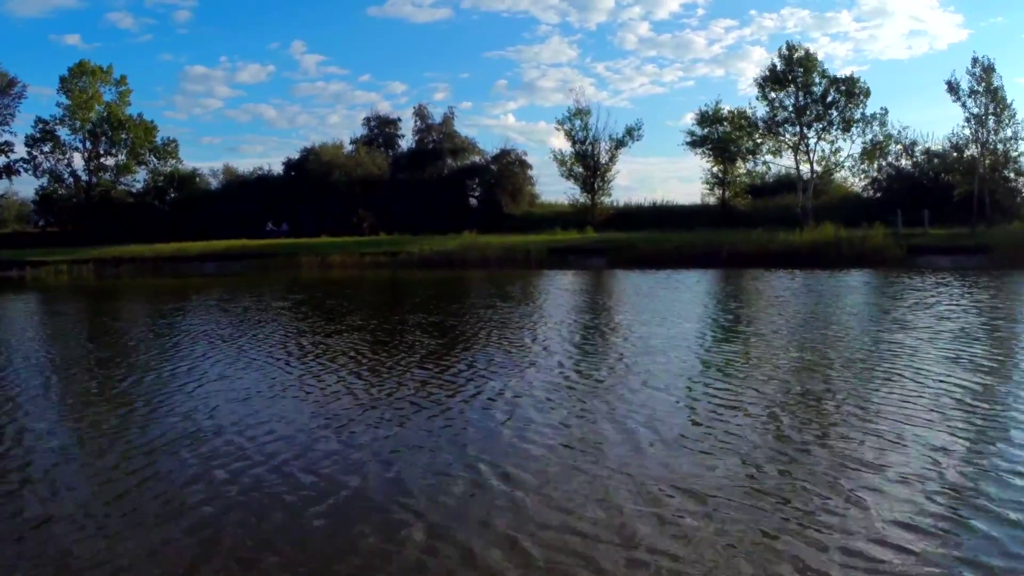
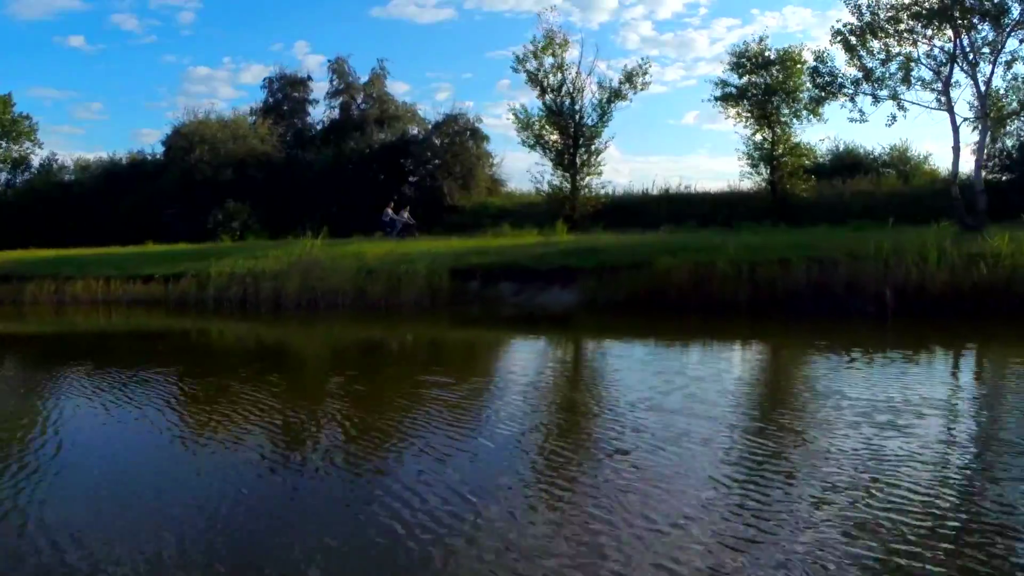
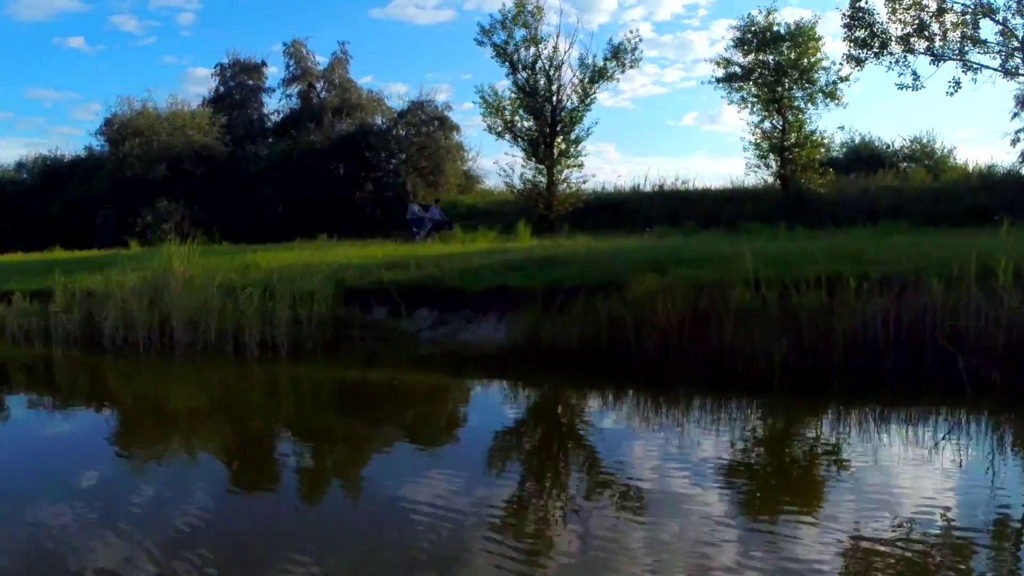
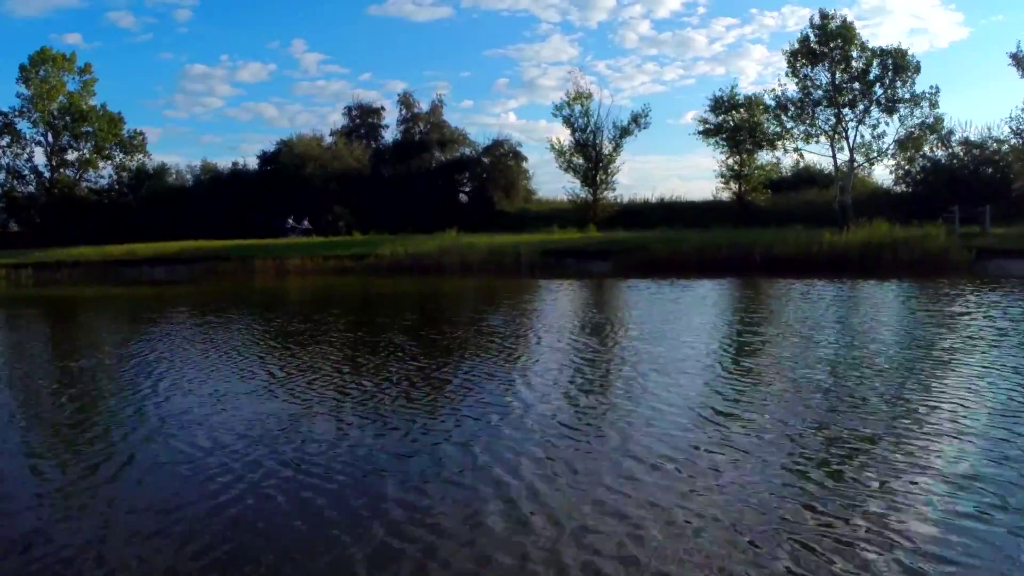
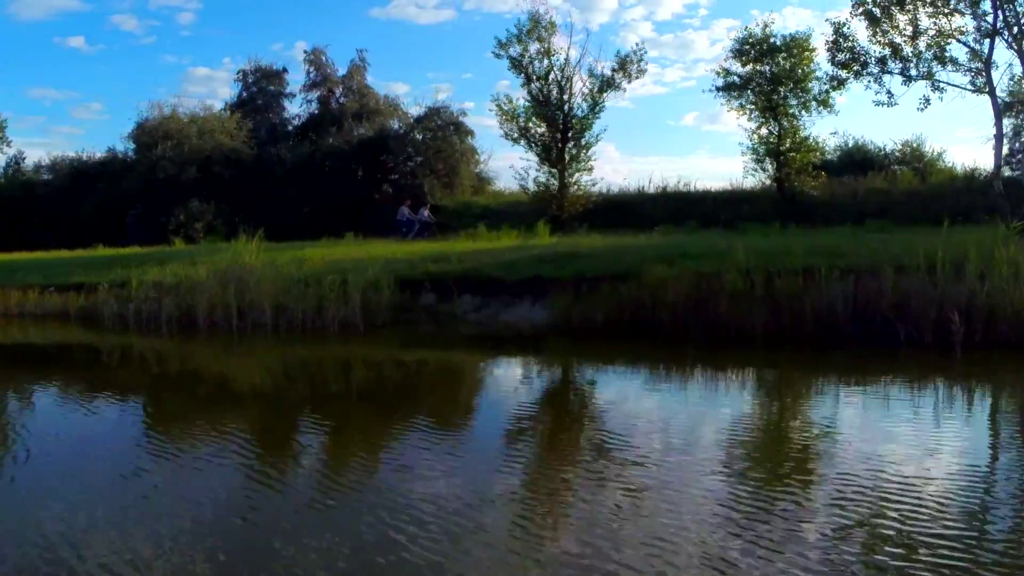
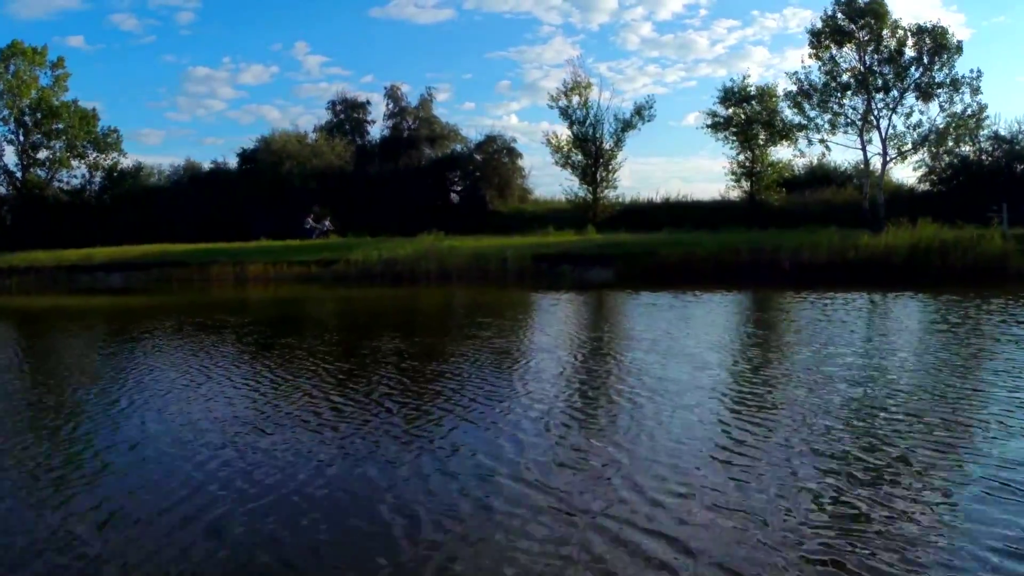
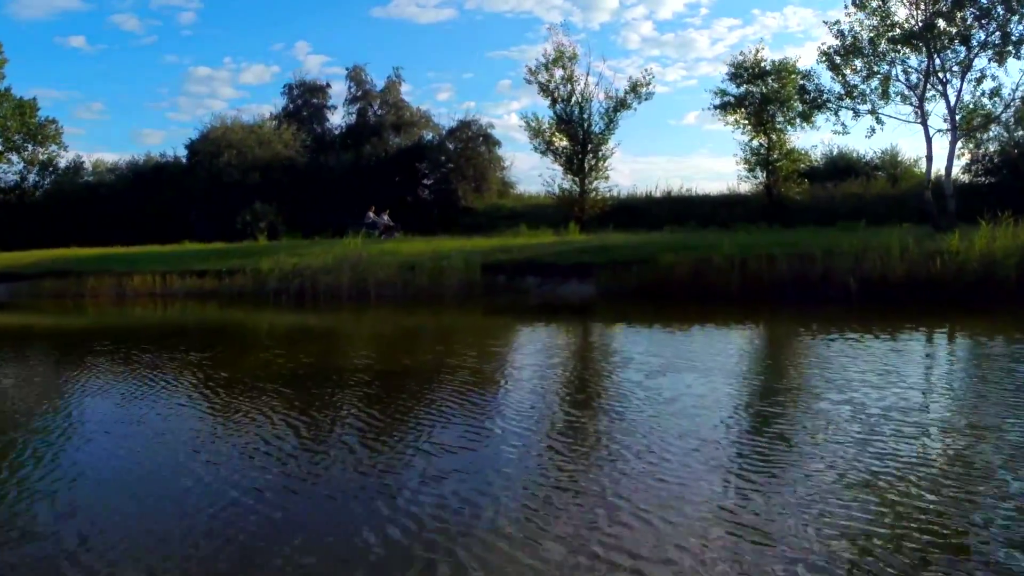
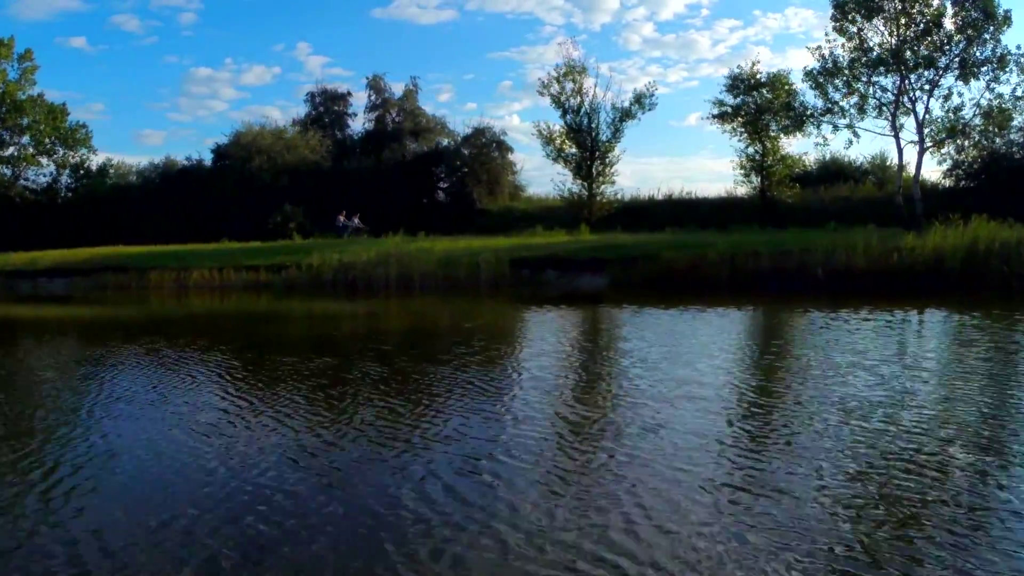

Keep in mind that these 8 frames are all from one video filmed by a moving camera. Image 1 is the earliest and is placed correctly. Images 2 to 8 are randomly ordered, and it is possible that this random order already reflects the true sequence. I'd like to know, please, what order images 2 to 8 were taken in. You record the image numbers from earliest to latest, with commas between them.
4, 6, 8, 7, 2, 5, 3
